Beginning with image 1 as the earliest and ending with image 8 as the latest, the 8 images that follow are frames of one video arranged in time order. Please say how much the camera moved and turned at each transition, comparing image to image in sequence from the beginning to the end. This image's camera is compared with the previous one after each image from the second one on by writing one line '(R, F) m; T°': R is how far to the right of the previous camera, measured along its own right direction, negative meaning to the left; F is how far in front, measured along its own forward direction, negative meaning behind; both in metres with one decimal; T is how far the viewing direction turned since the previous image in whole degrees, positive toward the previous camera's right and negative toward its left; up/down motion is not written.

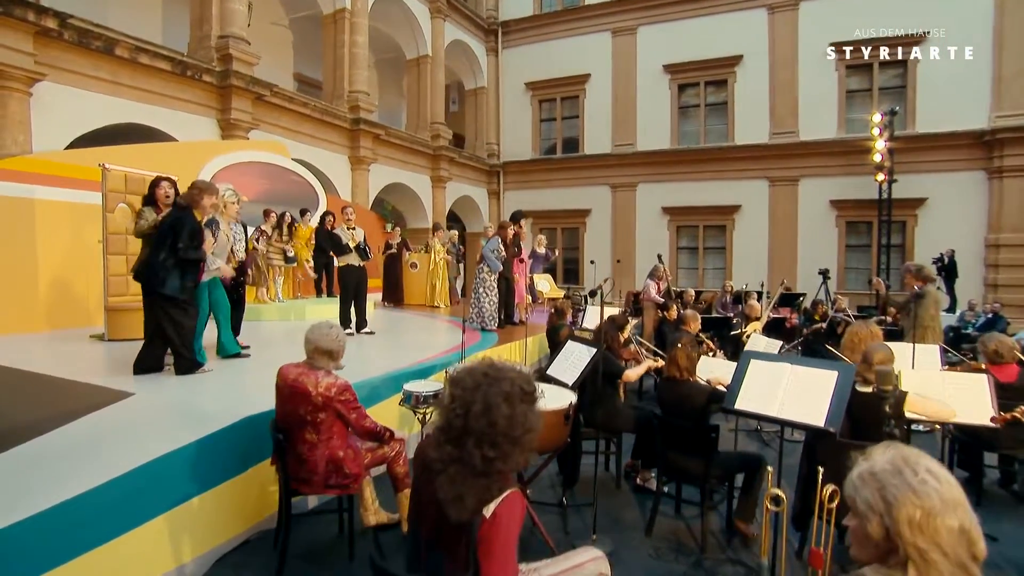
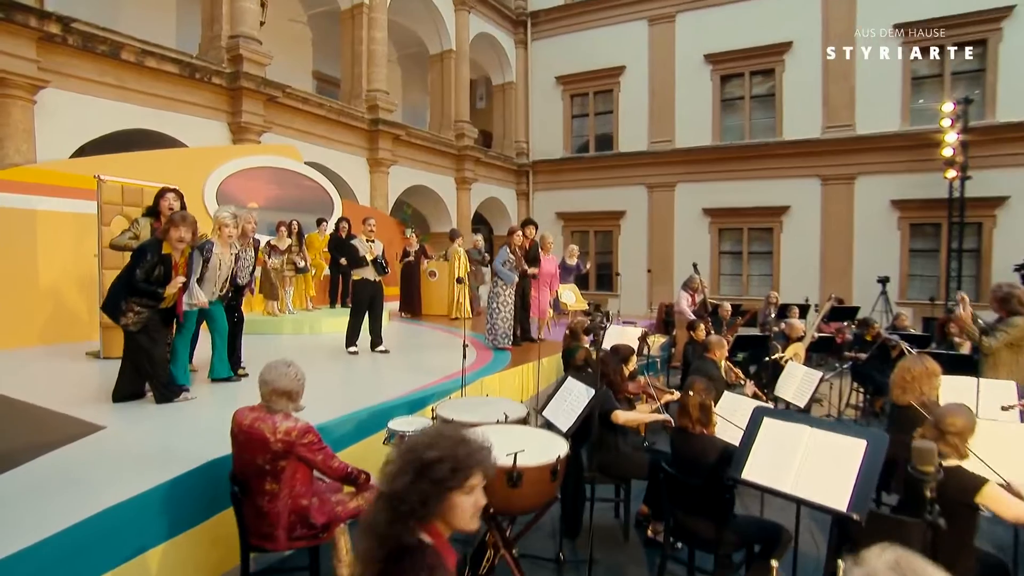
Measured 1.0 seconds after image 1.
(+0.6, +0.7) m; -5°
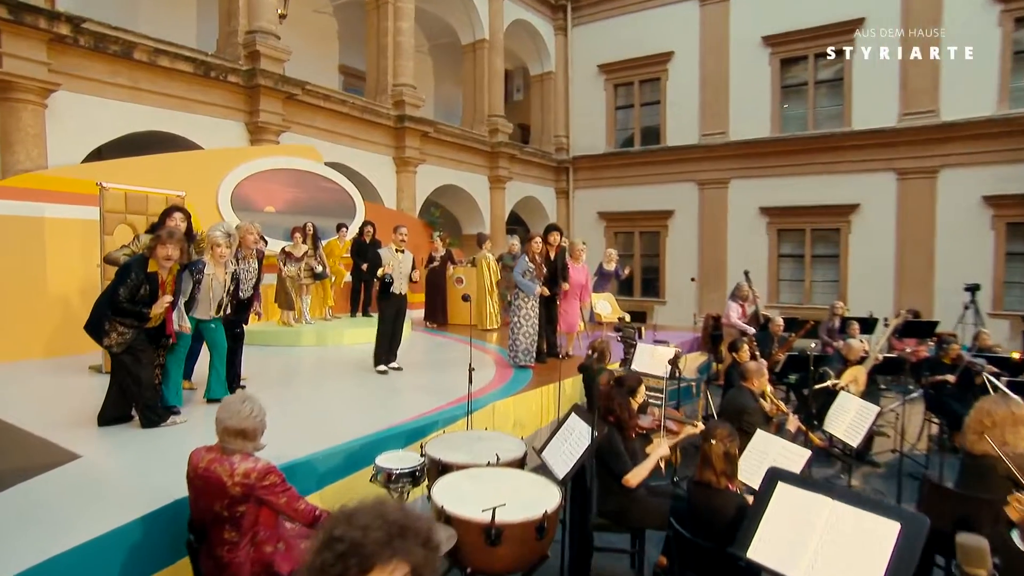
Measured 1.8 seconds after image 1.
(+0.6, +0.8) m; -6°
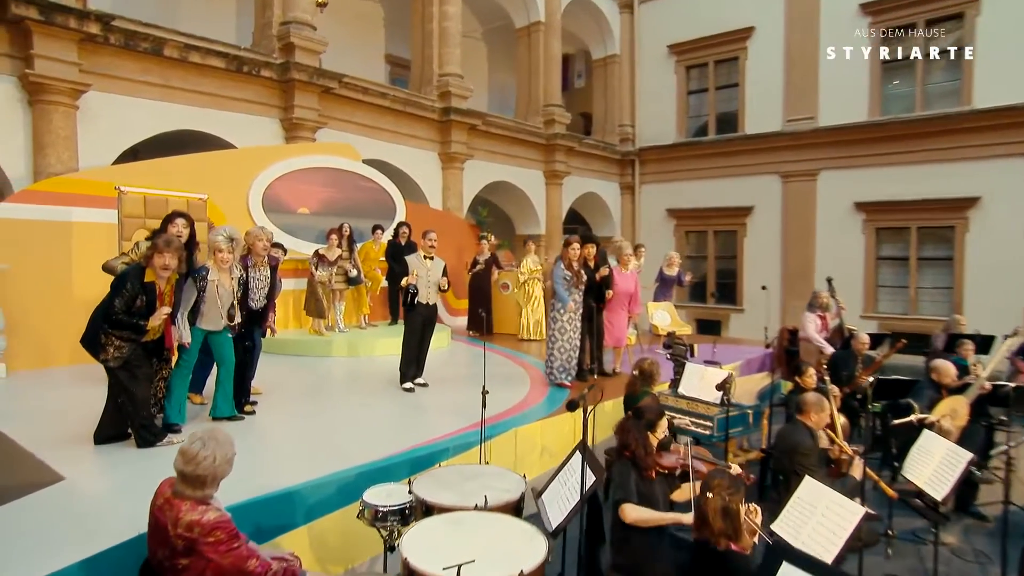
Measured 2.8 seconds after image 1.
(+0.7, +0.9) m; -8°
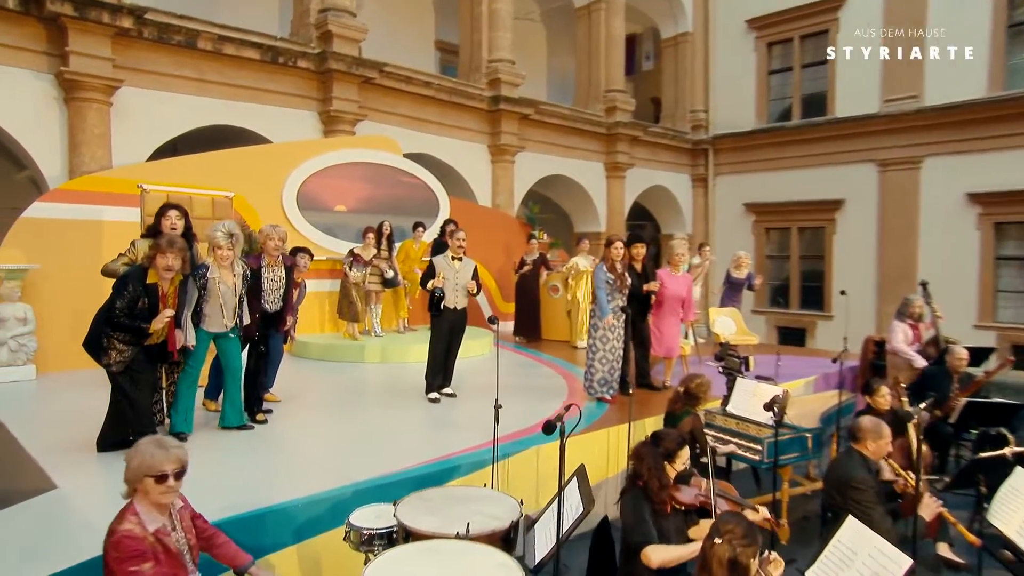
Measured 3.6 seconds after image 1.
(+0.7, +0.8) m; -8°
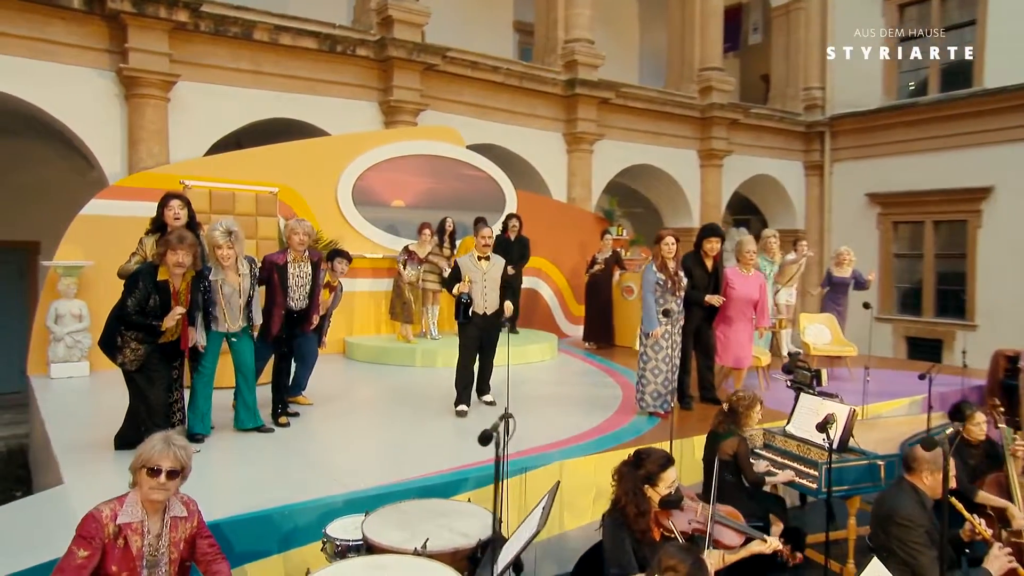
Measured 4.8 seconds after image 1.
(+0.7, +0.8) m; -10°
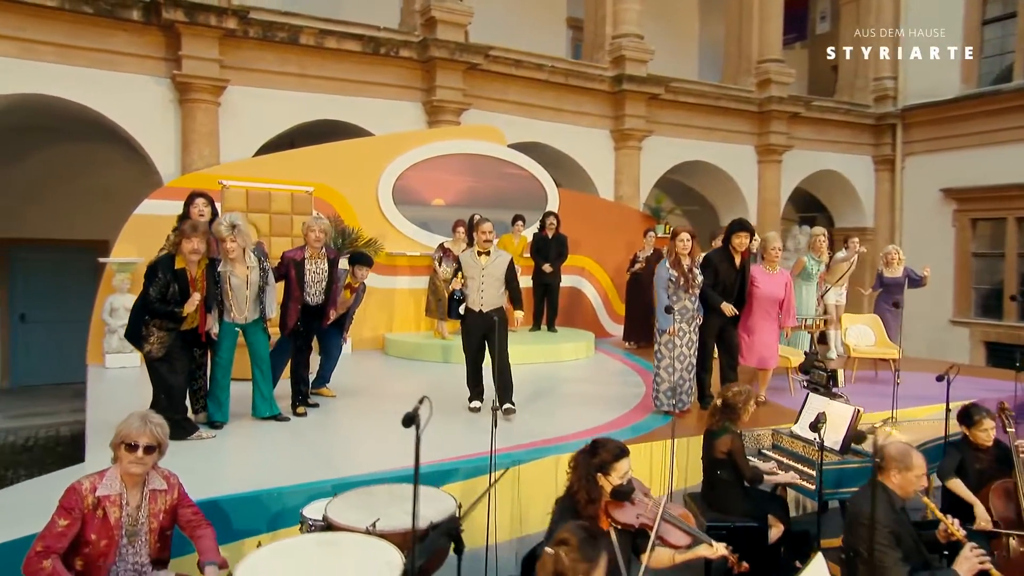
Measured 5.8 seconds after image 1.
(+0.6, +0.1) m; -7°
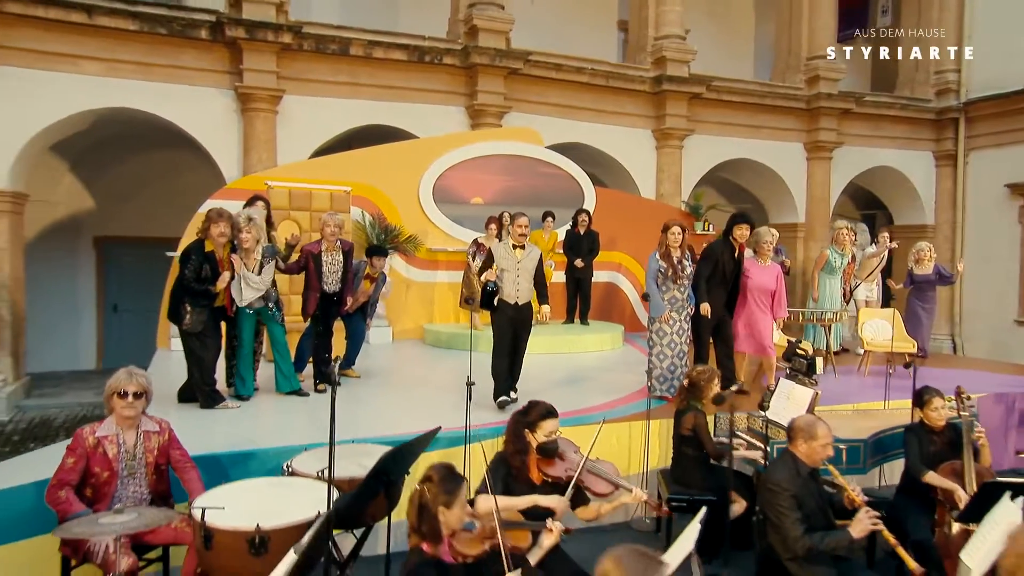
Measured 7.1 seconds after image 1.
(+0.7, -0.2) m; -8°
